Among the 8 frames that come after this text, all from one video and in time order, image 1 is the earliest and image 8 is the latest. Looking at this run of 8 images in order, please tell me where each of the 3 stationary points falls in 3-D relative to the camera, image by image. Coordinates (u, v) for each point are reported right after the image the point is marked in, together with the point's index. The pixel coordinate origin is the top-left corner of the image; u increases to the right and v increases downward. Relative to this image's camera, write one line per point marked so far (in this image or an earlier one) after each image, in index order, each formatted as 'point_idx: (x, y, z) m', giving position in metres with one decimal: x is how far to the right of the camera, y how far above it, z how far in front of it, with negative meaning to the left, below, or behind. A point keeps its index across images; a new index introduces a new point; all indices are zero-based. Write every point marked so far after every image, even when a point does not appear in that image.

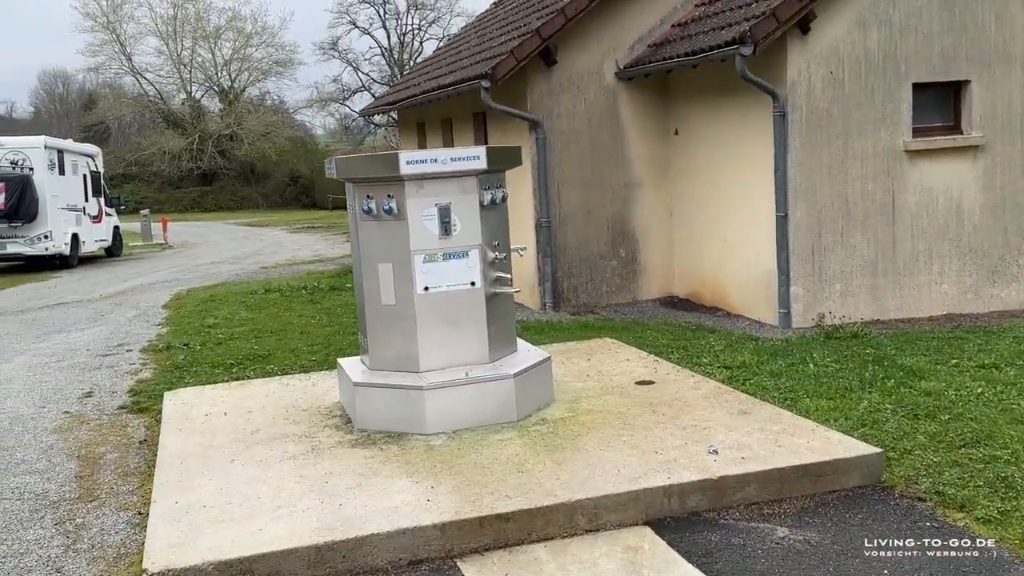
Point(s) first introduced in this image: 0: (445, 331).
0: (-0.4, -0.3, +5.7) m
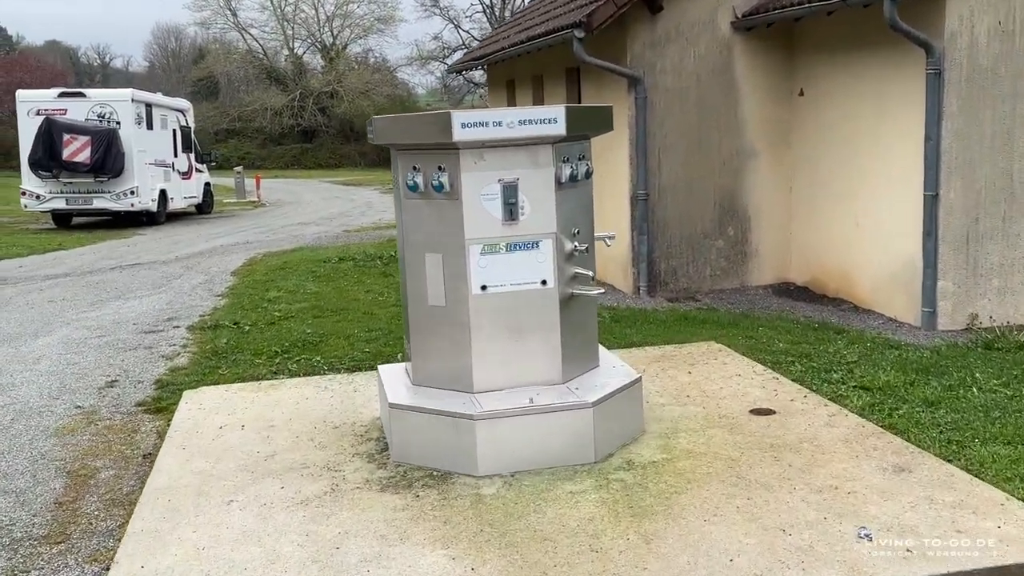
0: (0.0, -0.2, +4.5) m
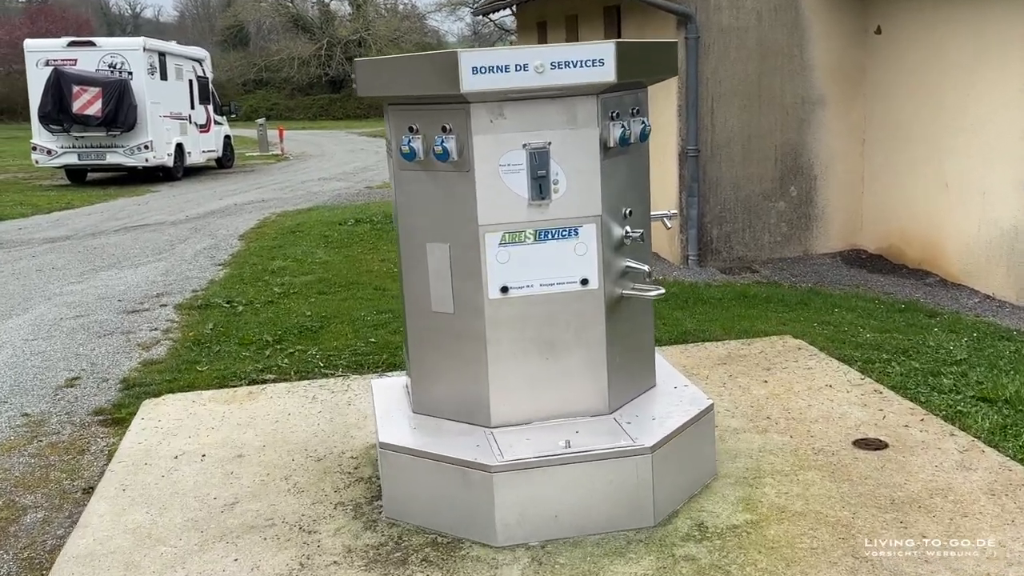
0: (+0.1, -0.3, +3.4) m
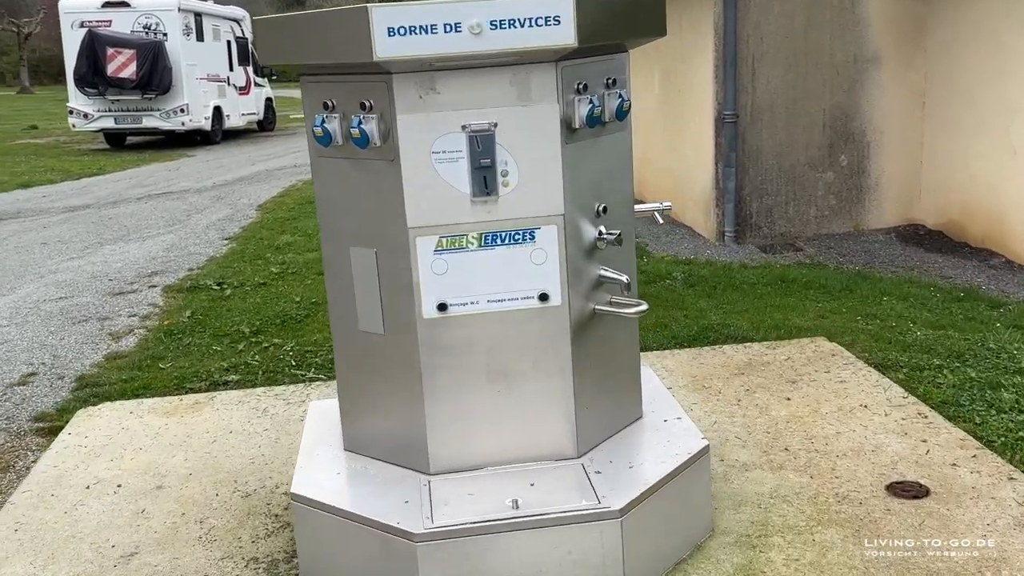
0: (-0.1, -0.3, +2.7) m
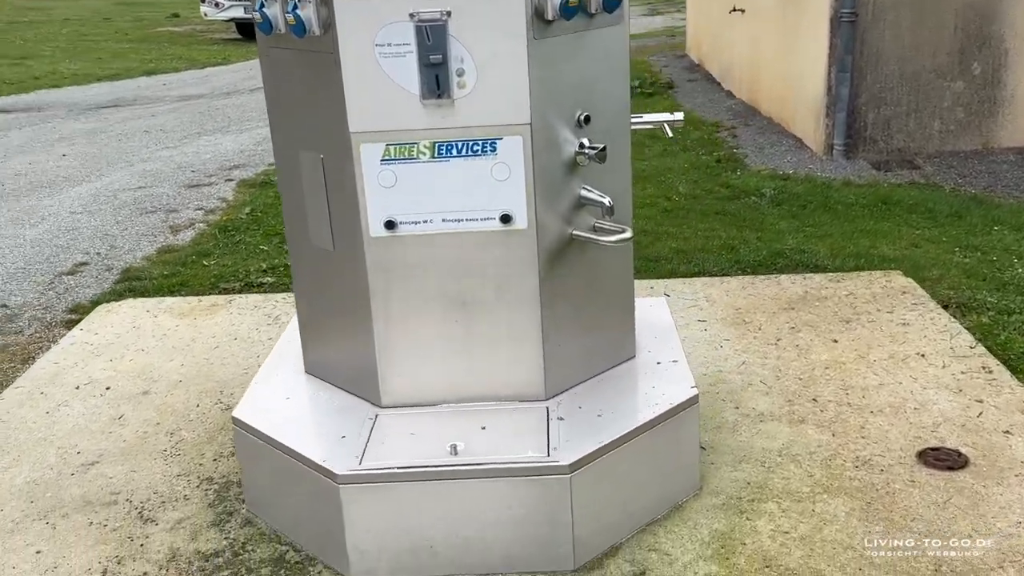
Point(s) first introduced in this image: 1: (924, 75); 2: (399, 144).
0: (-0.2, -0.1, +2.4) m
1: (+2.8, +1.5, +7.0) m
2: (-0.3, +0.3, +2.3) m
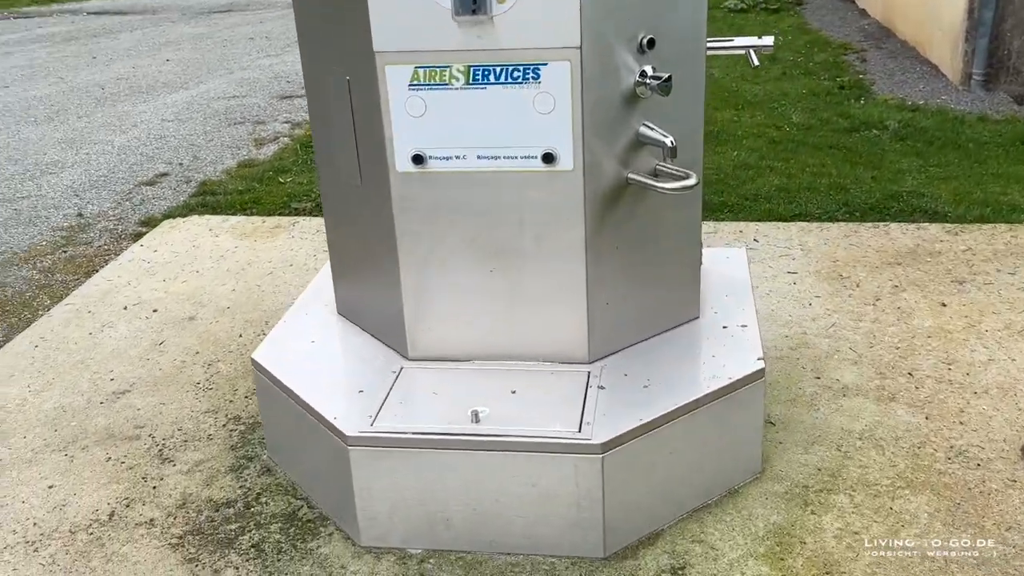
0: (-0.1, 0.0, +2.2) m
1: (+3.5, +1.8, +6.2) m
2: (-0.2, +0.4, +2.0) m
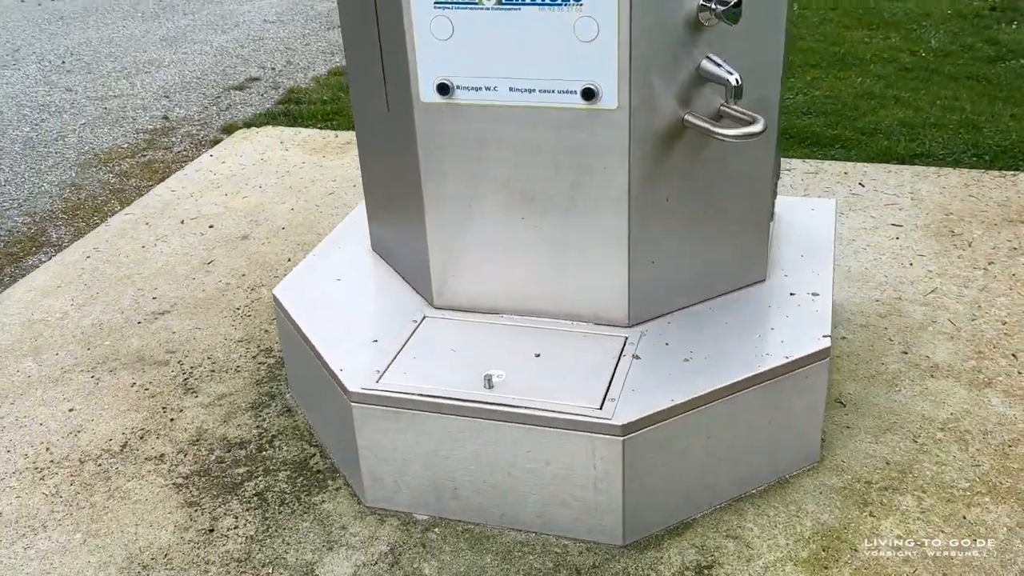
0: (0.0, +0.1, +1.9) m
1: (+4.1, +2.0, +5.3) m
2: (-0.1, +0.5, +1.7) m
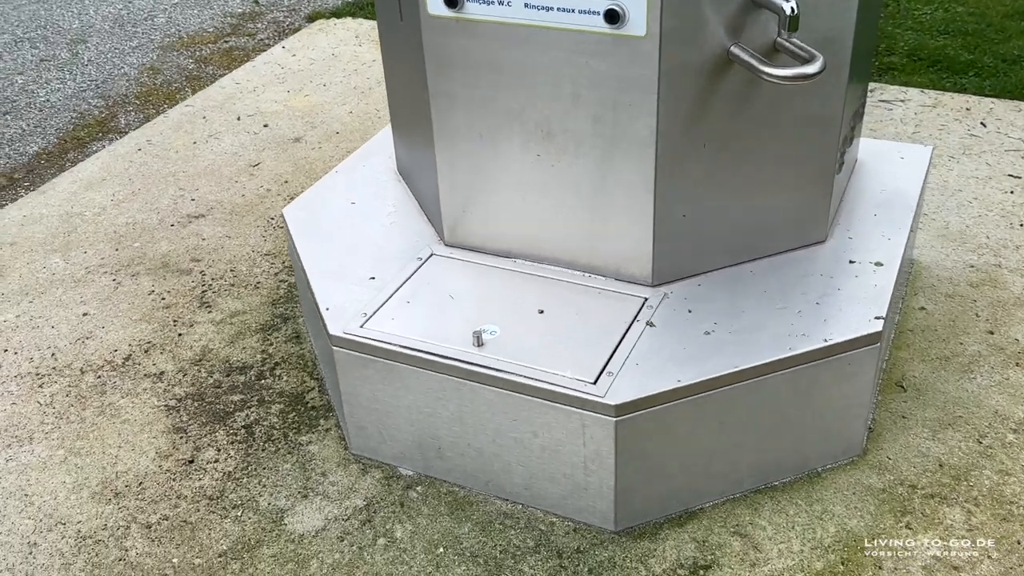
0: (0.0, +0.2, +1.7) m
1: (+4.7, +2.0, +4.4) m
2: (-0.1, +0.6, +1.5) m
